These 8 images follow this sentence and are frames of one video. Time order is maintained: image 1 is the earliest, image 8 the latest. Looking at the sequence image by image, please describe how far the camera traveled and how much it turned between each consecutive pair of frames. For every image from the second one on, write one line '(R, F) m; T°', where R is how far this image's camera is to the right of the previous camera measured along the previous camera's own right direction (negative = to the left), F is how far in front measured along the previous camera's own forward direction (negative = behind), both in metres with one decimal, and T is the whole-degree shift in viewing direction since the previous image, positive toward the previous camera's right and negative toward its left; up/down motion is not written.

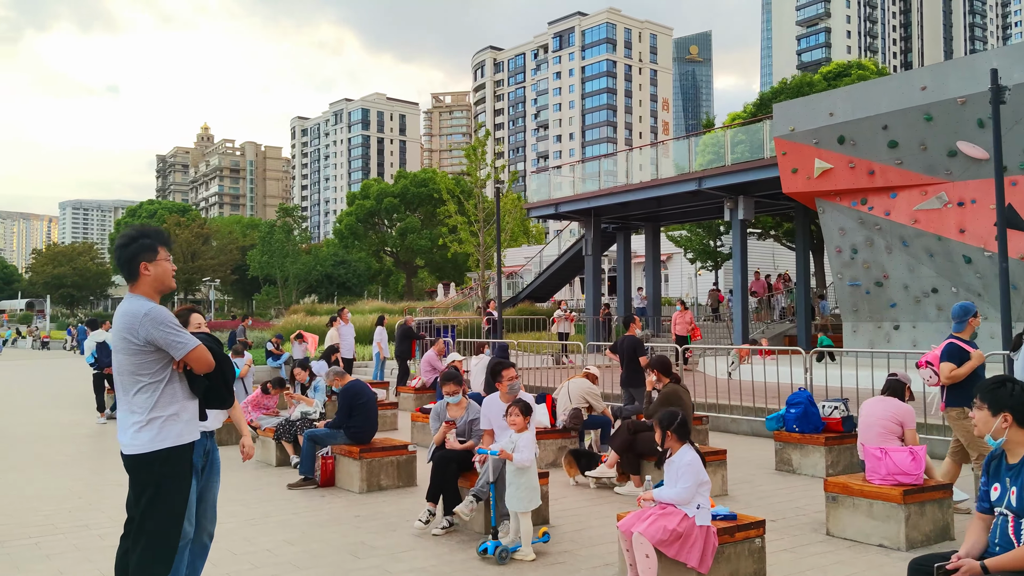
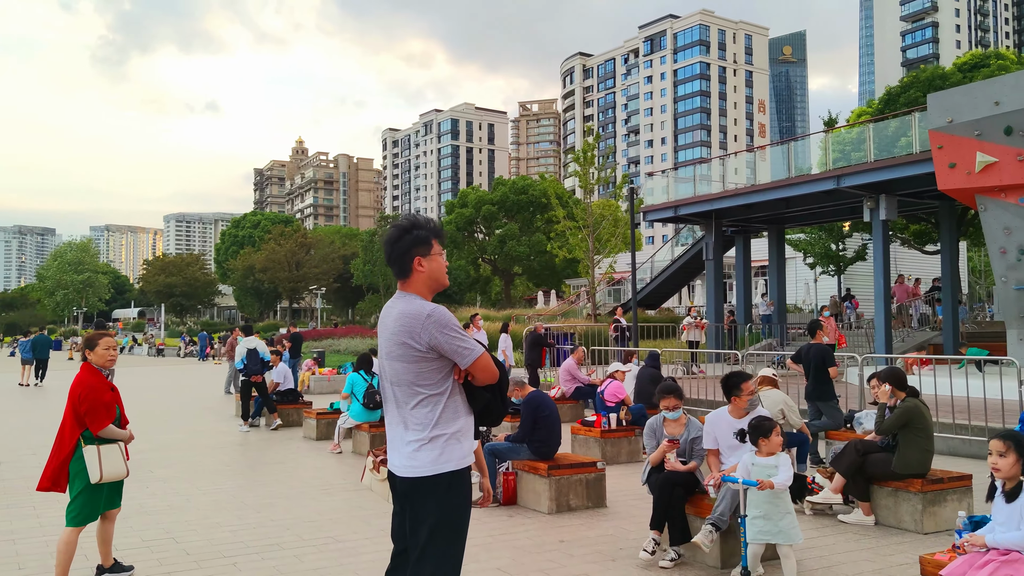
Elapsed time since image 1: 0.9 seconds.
(-0.9, +0.6) m; -6°
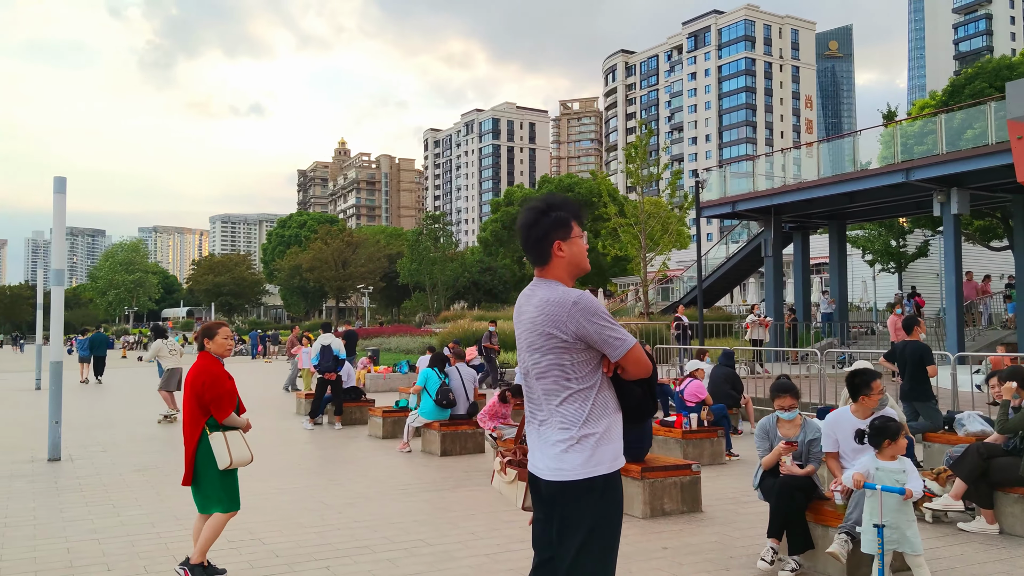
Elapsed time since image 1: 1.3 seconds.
(-0.4, +0.3) m; -3°
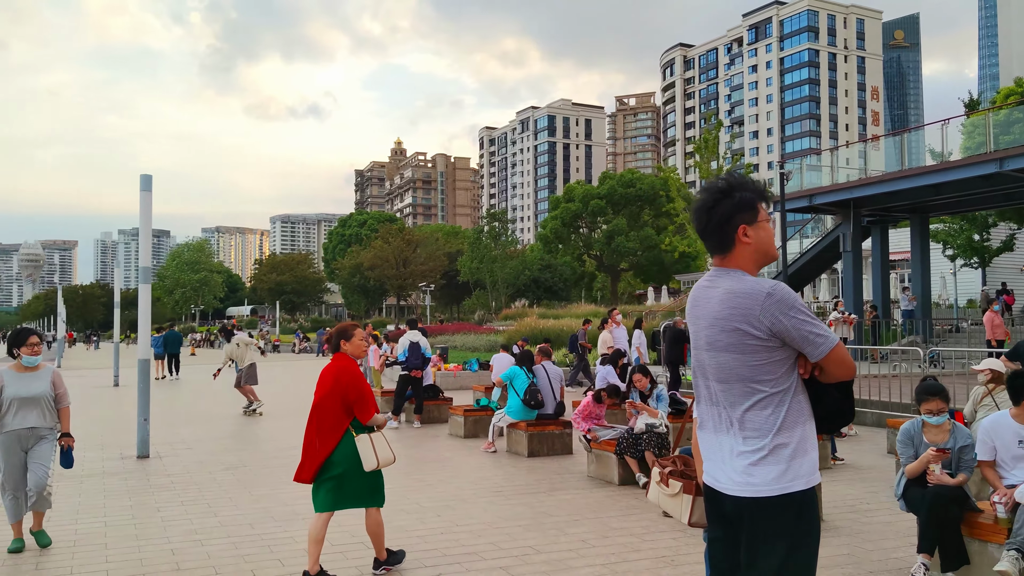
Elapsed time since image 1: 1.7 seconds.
(-0.4, +0.3) m; -4°
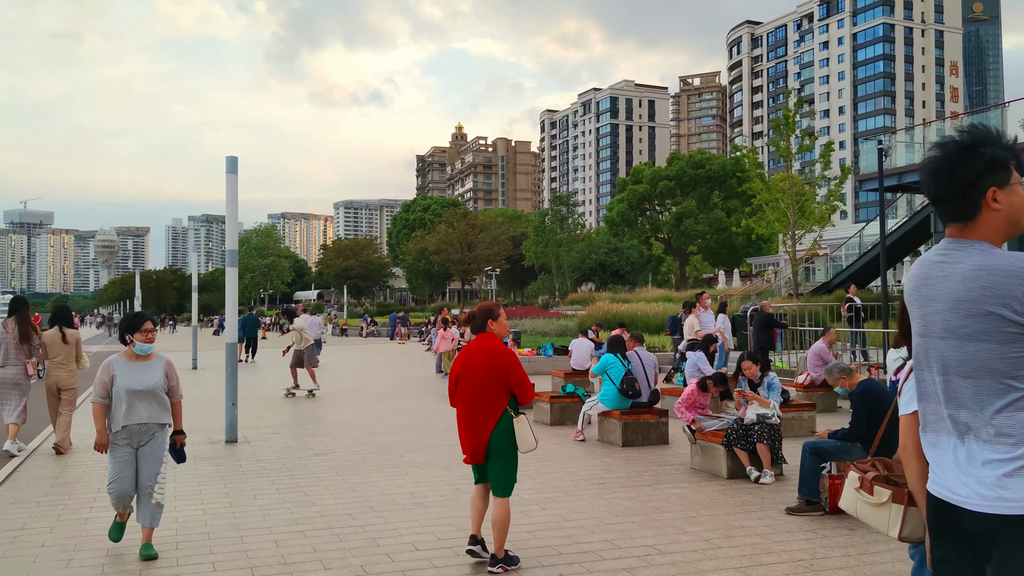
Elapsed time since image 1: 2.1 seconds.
(-0.4, +0.4) m; -4°
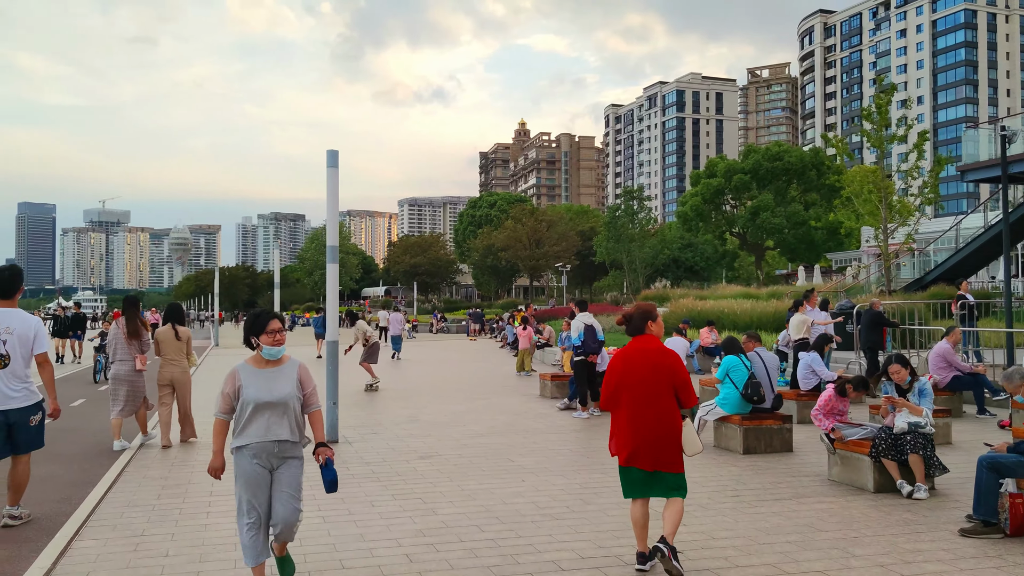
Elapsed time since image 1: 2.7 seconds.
(-0.5, +0.4) m; -4°
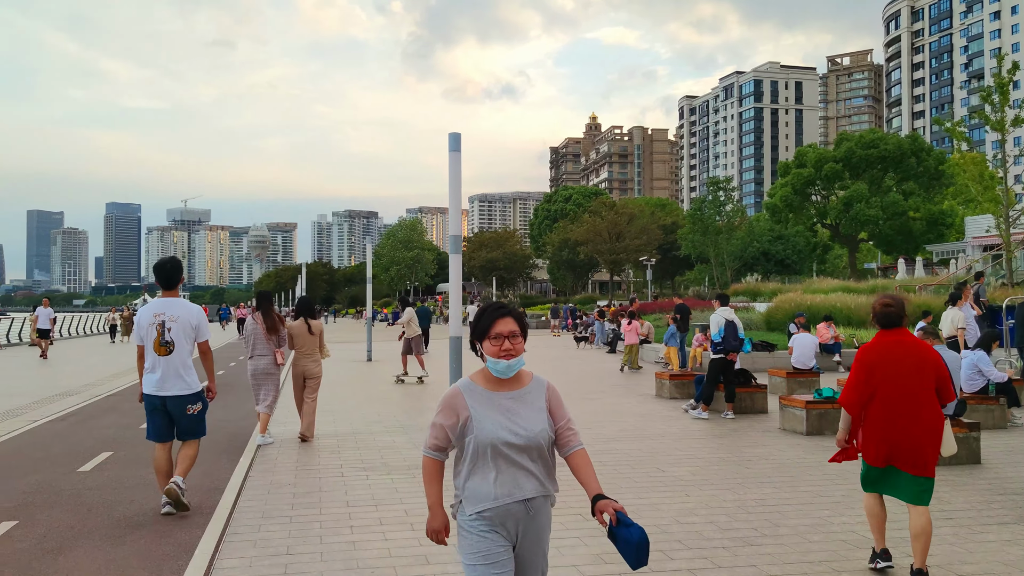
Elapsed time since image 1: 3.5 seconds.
(-0.7, +0.7) m; -5°
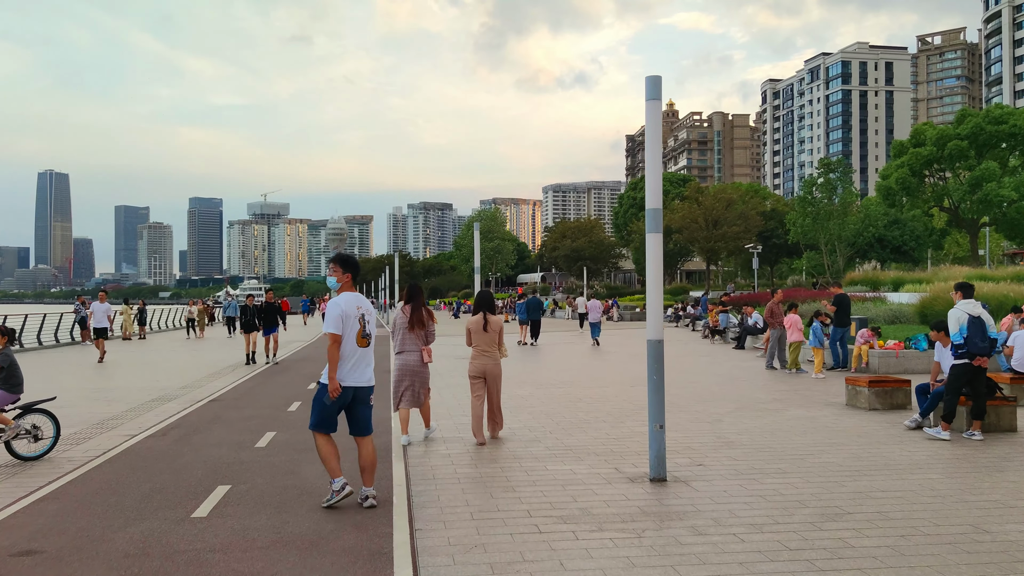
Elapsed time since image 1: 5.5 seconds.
(-1.2, +1.9) m; -5°
